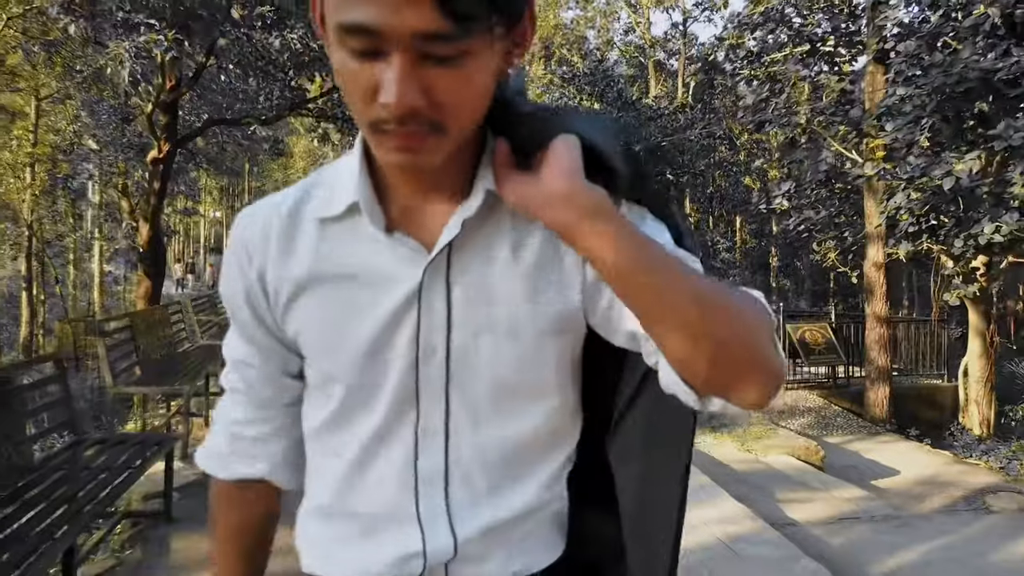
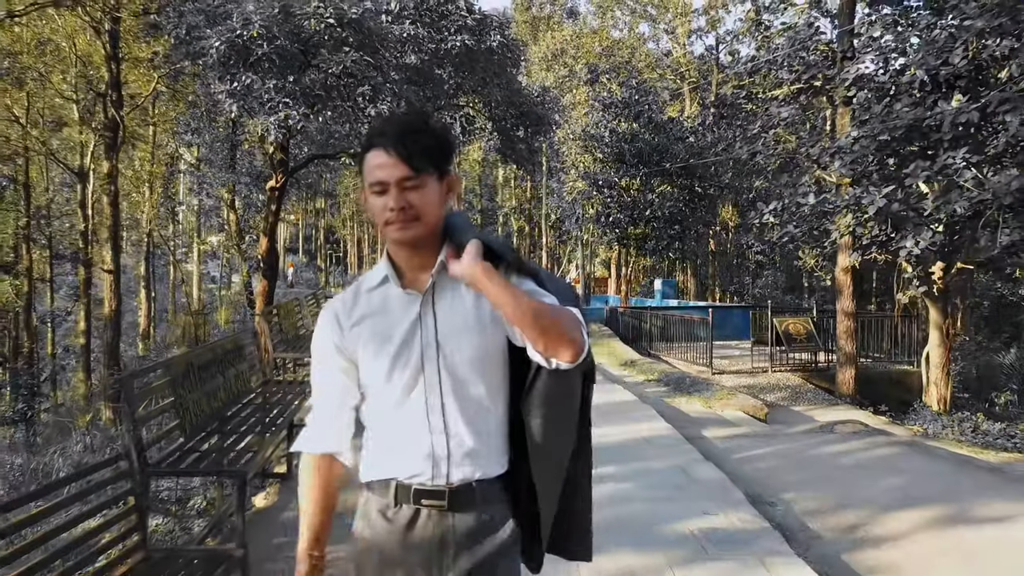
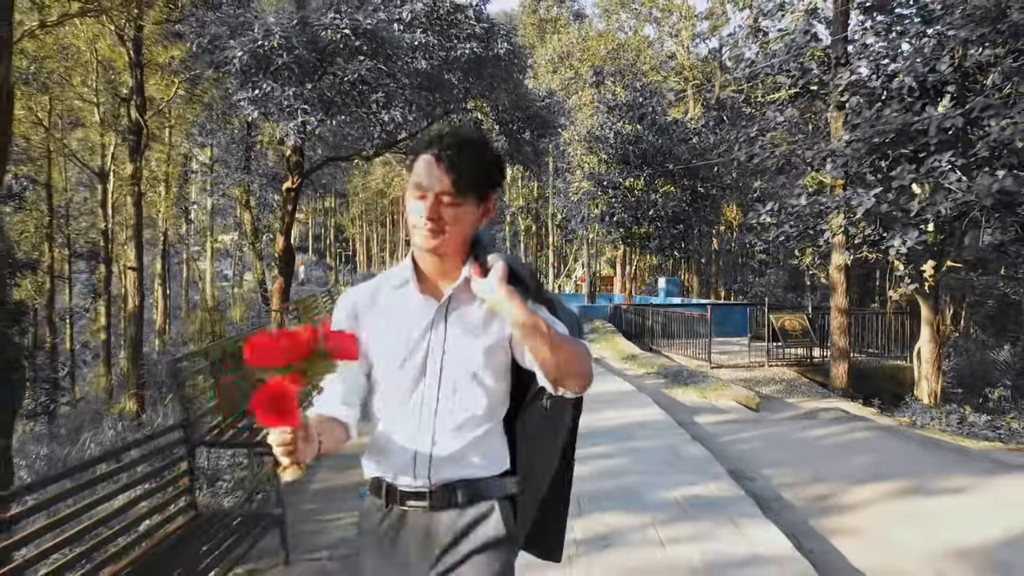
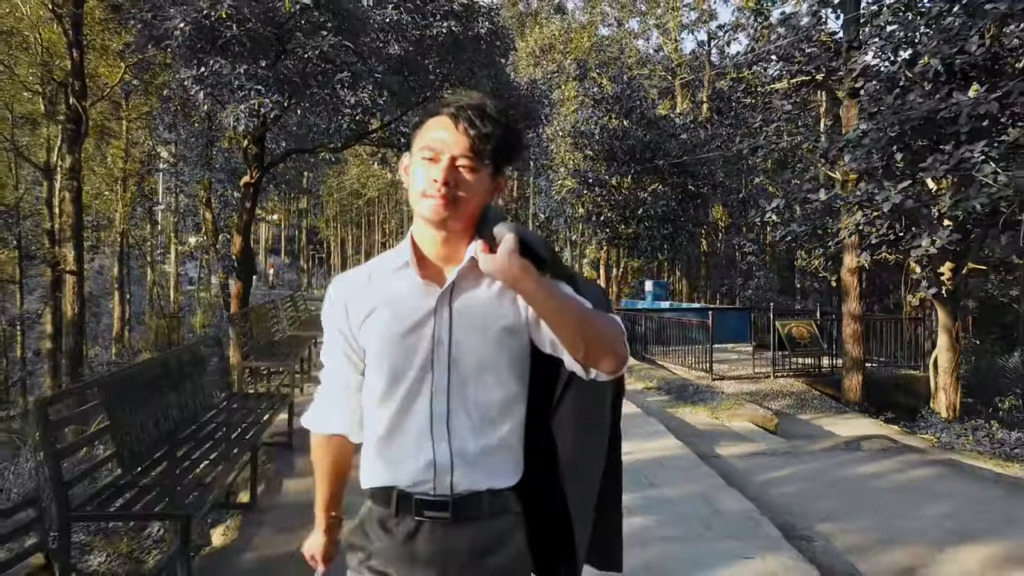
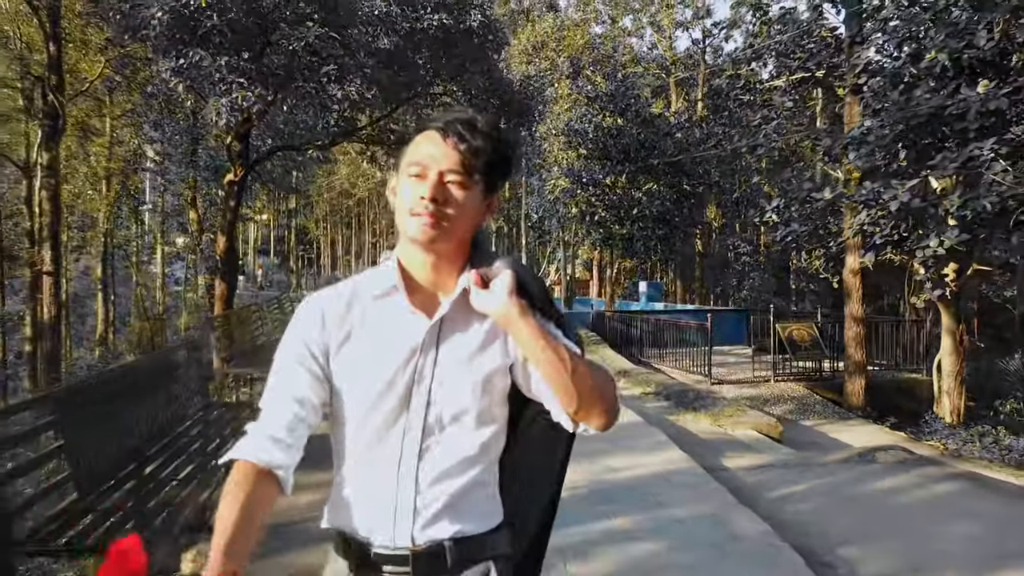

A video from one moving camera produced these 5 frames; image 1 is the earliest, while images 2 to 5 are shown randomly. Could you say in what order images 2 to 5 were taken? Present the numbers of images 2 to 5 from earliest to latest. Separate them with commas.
5, 4, 2, 3
